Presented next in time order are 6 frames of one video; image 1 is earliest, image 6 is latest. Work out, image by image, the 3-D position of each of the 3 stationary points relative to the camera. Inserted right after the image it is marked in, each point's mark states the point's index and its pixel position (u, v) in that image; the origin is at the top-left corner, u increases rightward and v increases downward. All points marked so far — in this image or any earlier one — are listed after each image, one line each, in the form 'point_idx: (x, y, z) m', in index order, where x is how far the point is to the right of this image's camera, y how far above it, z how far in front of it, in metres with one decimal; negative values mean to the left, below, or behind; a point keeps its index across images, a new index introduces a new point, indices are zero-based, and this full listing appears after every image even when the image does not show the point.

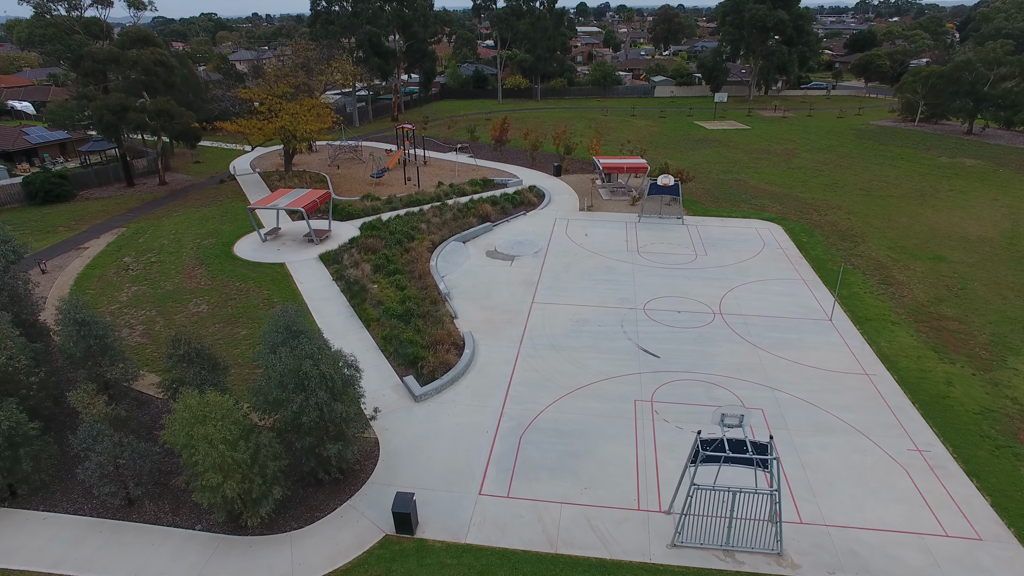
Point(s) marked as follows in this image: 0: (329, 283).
0: (-5.0, +0.1, +14.6) m
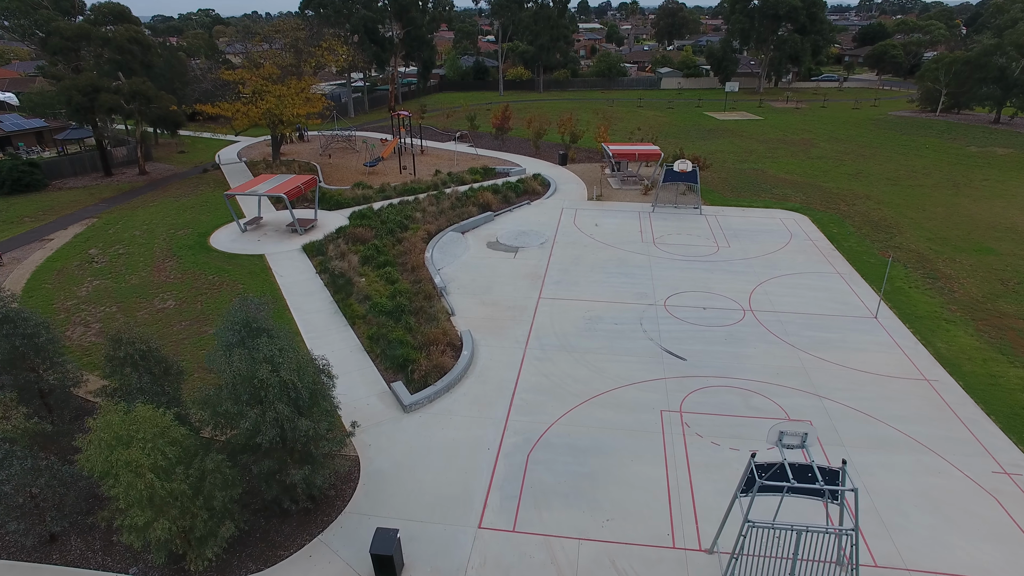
0: (-5.0, +0.3, +13.1) m
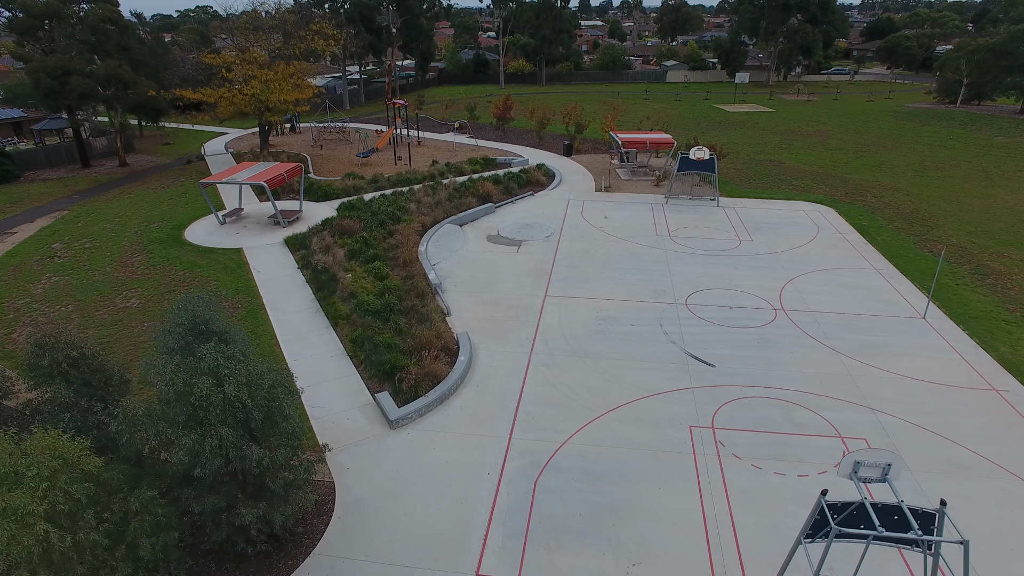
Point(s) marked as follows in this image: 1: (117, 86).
0: (-4.9, +0.3, +11.8) m
1: (-13.4, +6.9, +18.0) m
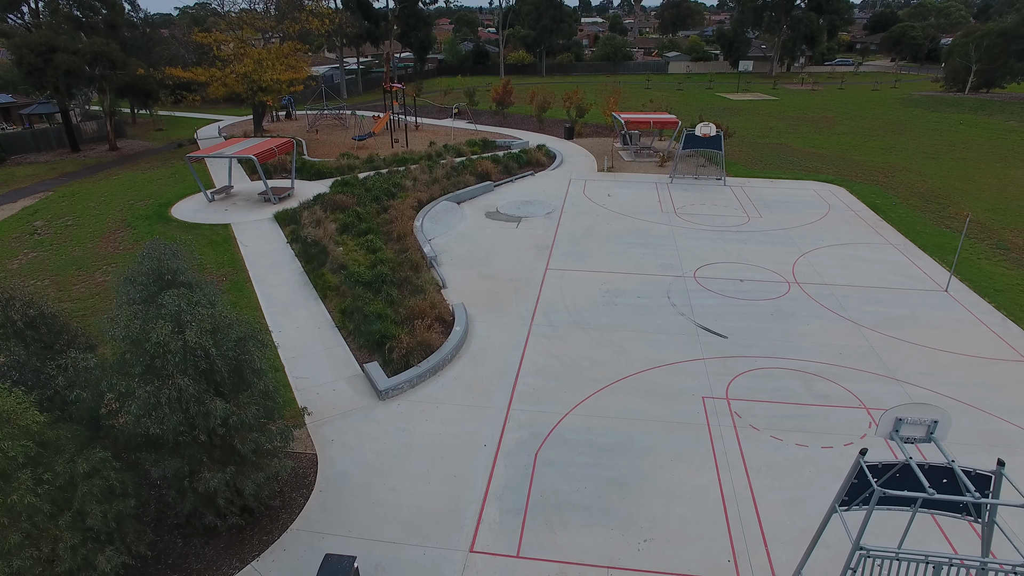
0: (-4.9, +0.9, +11.3) m
1: (-13.4, +7.4, +17.5) m
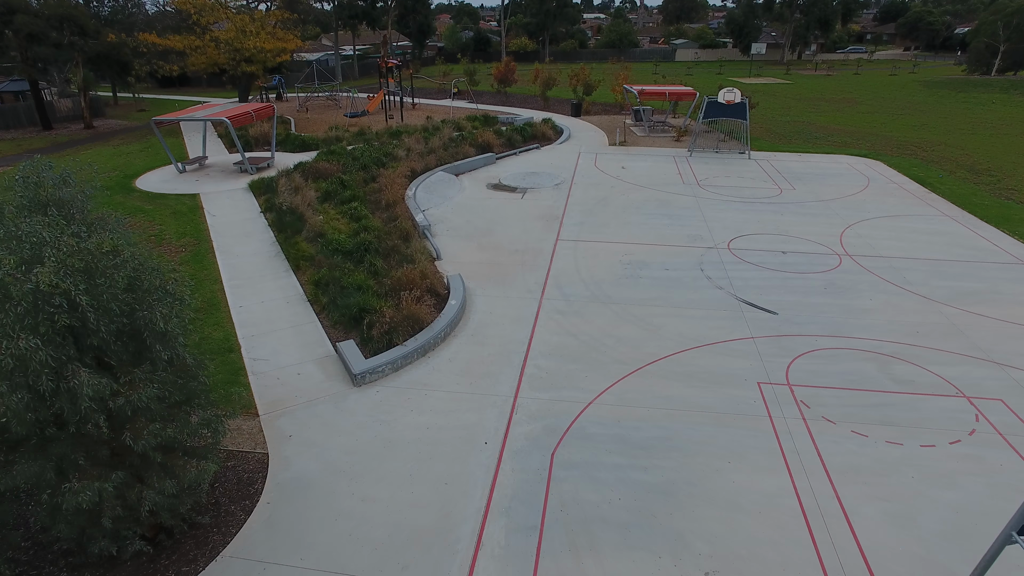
0: (-4.8, +1.3, +9.9) m
1: (-13.3, +7.8, +16.1) m
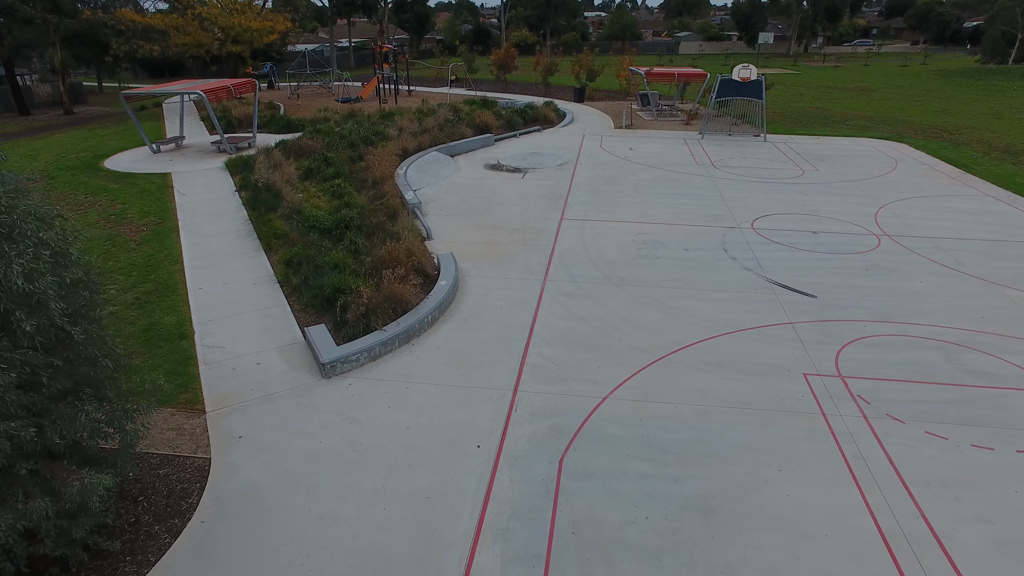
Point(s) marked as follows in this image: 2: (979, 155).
0: (-4.8, +1.5, +8.9) m
1: (-13.3, +8.0, +15.2) m
2: (+10.8, +3.1, +12.3) m
